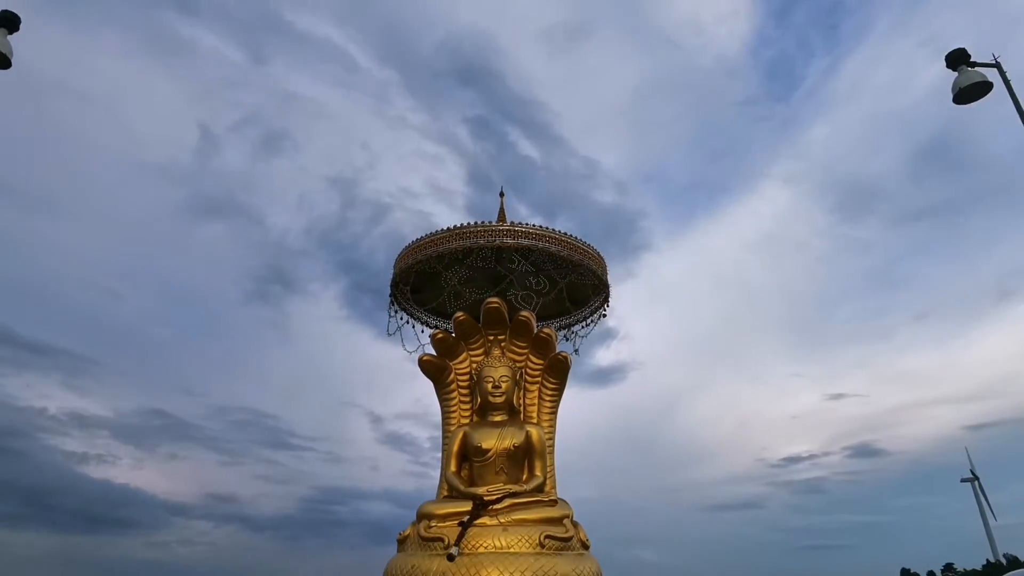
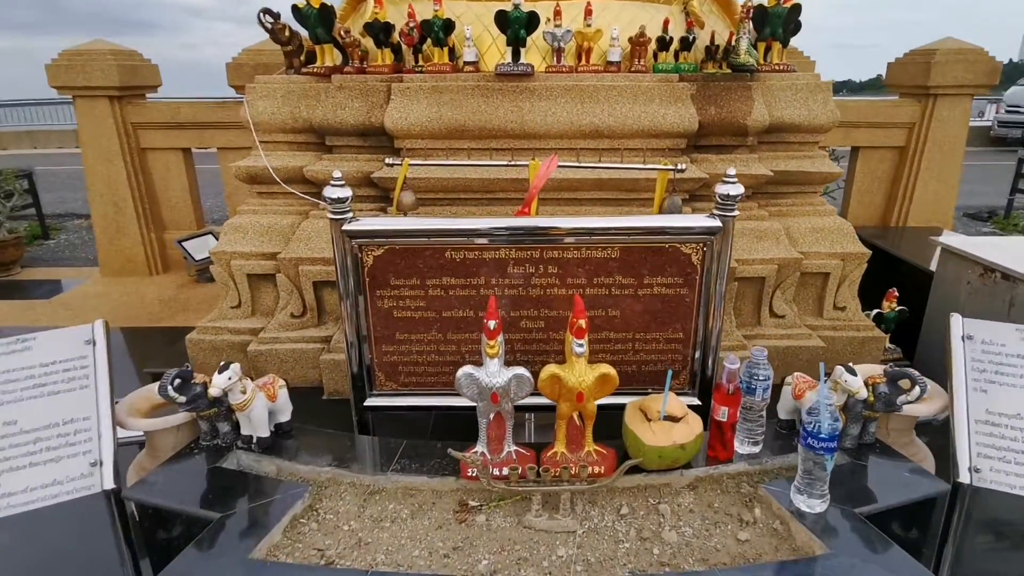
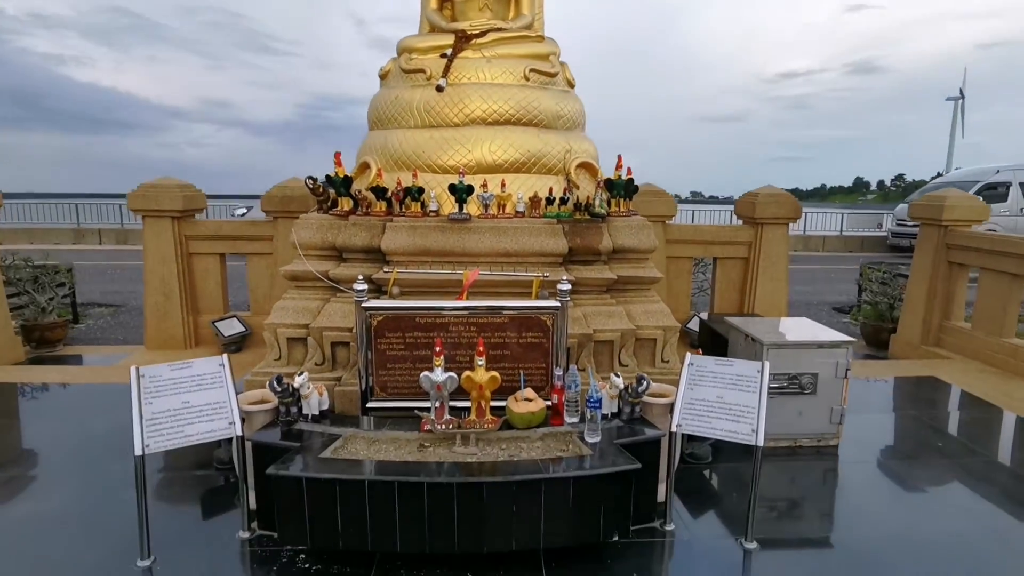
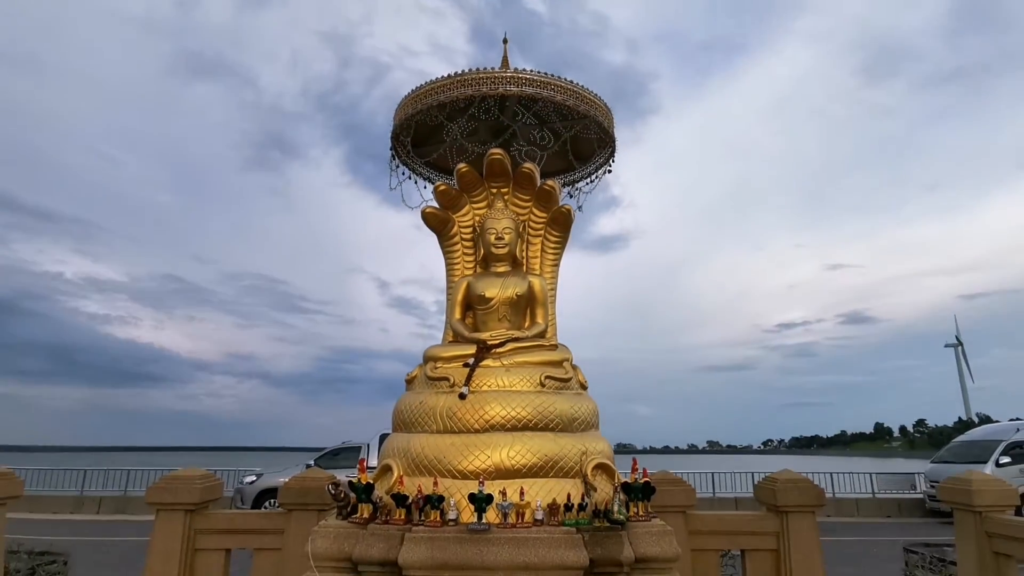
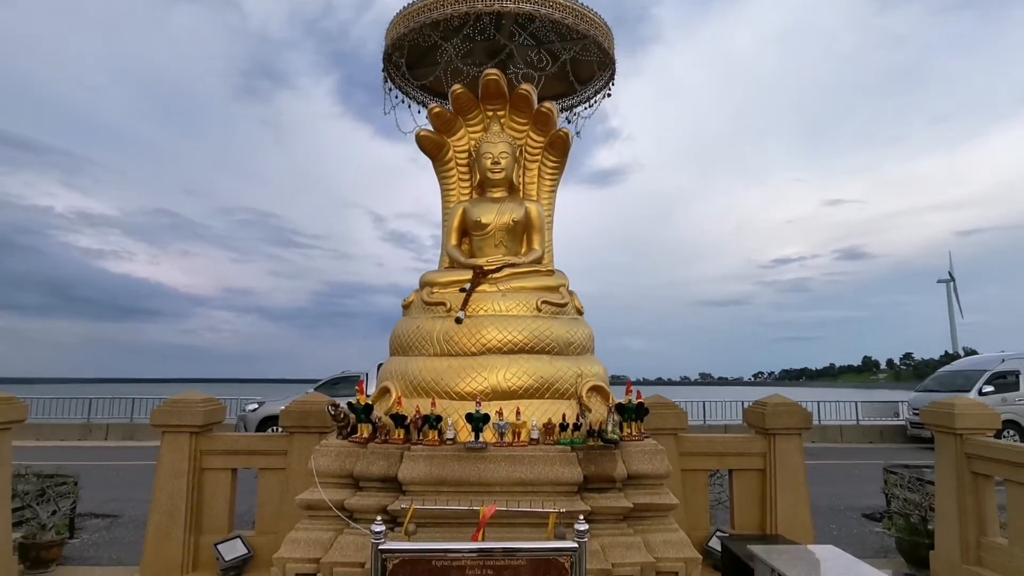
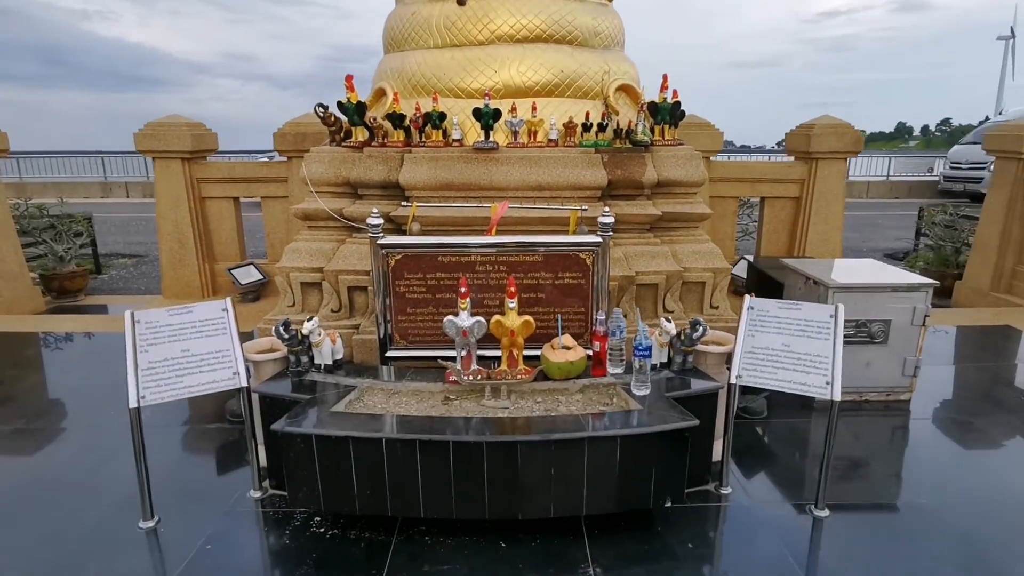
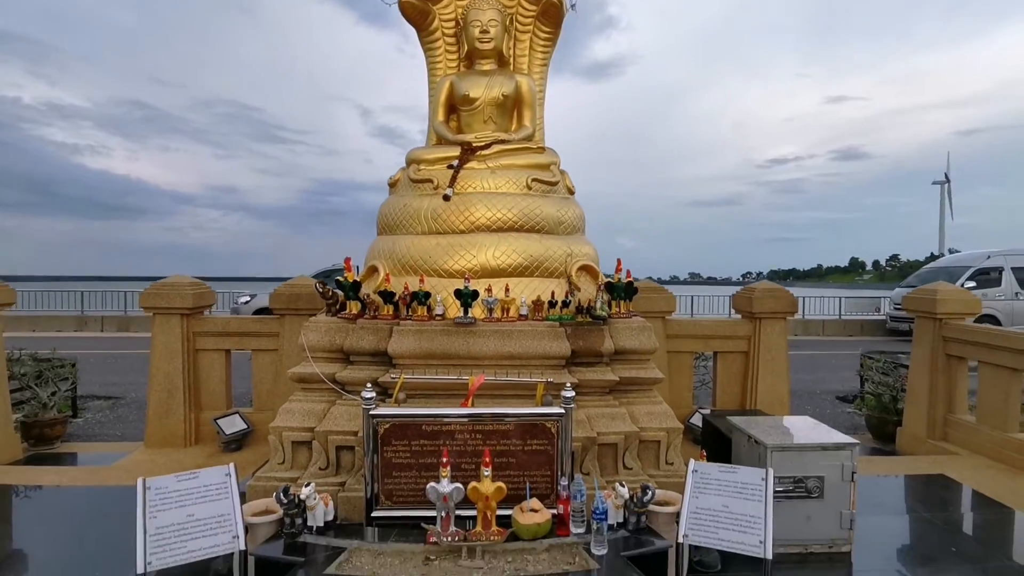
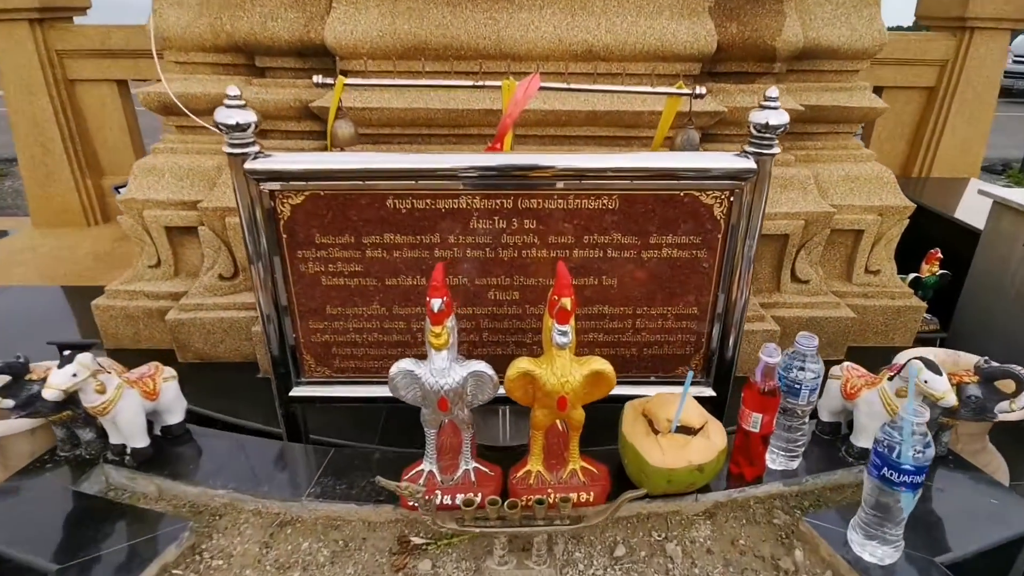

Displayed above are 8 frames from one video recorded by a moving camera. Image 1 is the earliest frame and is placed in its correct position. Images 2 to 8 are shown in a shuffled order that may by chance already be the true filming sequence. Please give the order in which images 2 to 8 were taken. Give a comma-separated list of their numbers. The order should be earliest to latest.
4, 5, 7, 3, 6, 2, 8
